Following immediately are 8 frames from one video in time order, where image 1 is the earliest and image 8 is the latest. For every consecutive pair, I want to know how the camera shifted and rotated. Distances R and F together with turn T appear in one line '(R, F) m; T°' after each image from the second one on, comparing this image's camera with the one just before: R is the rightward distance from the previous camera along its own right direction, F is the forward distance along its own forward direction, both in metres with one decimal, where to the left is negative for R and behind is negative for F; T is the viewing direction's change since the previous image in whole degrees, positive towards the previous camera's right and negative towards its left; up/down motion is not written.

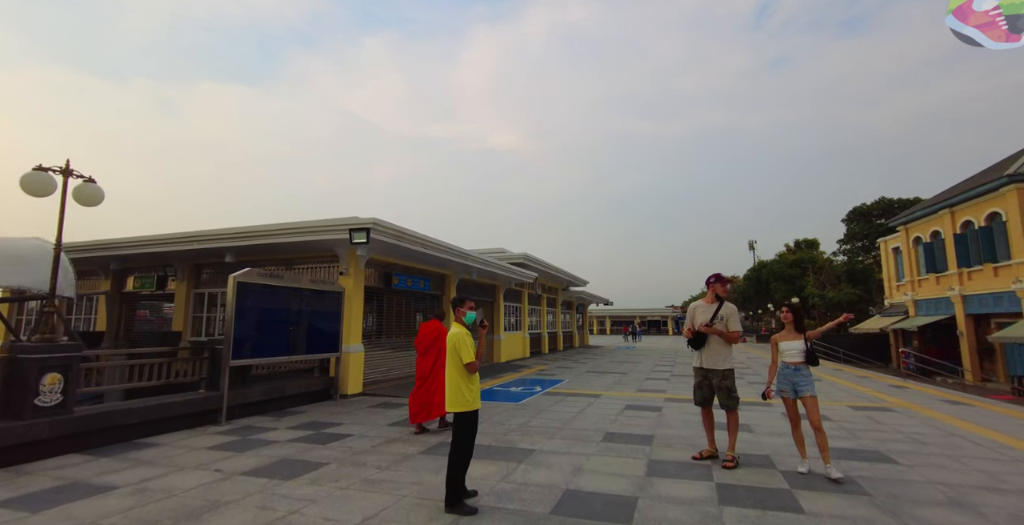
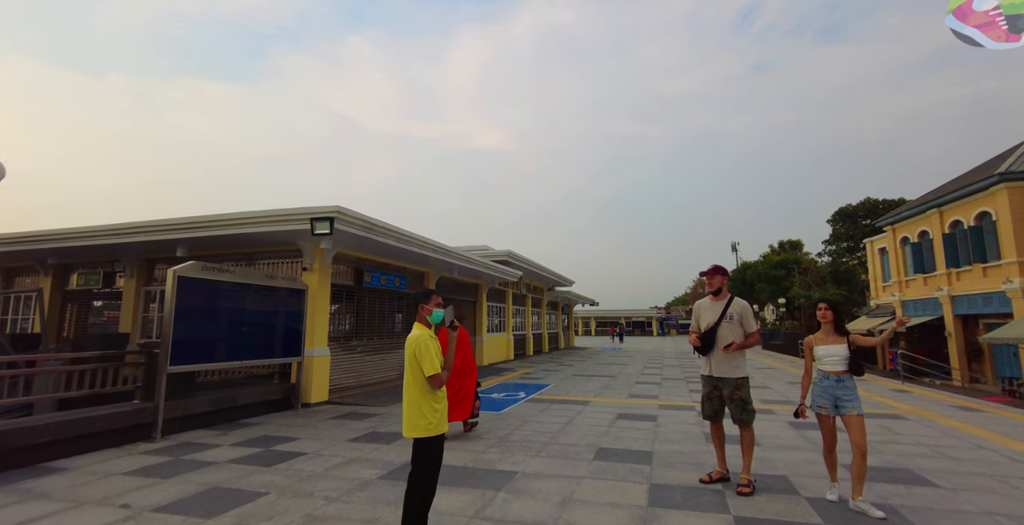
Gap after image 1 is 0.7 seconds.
(+0.1, +0.7) m; +2°
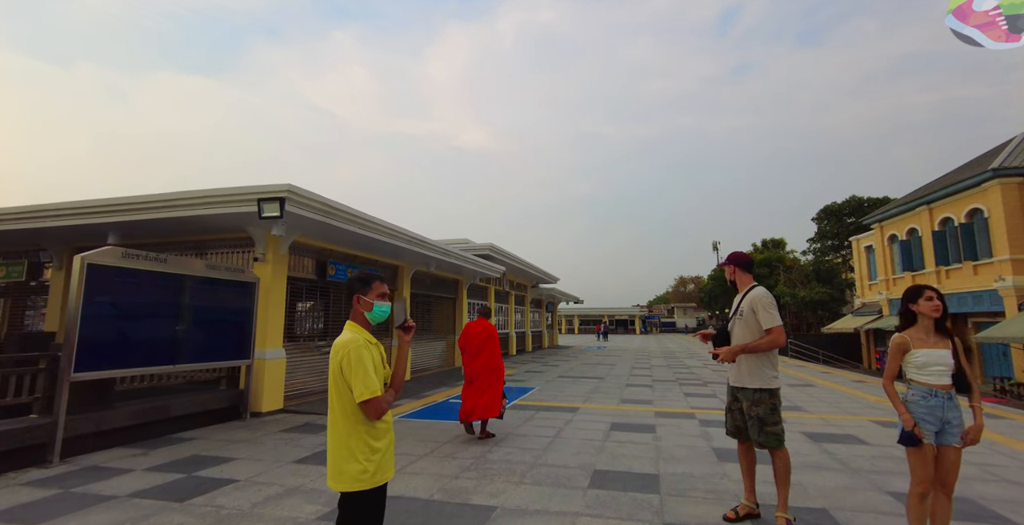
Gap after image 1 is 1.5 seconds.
(0.0, +0.9) m; +2°
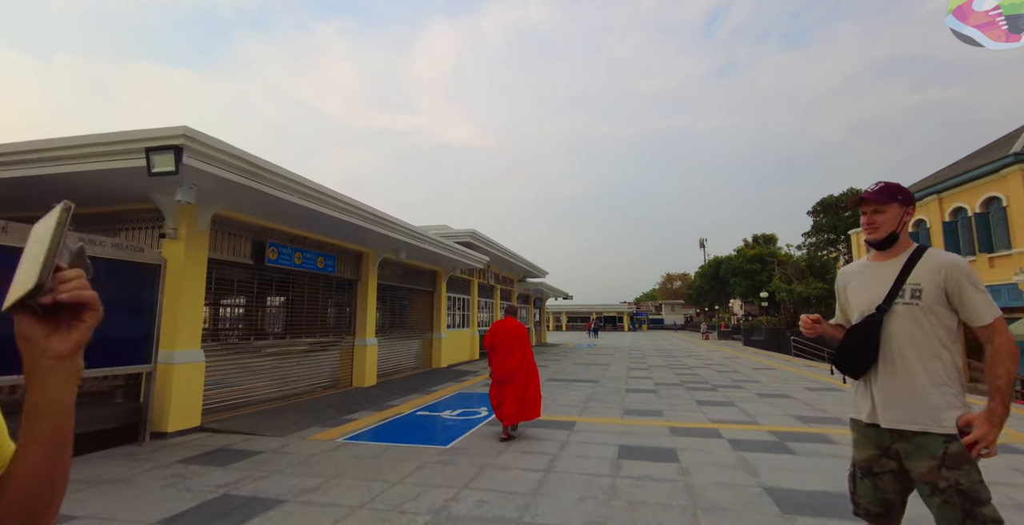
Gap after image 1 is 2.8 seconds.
(+0.1, +1.4) m; +2°
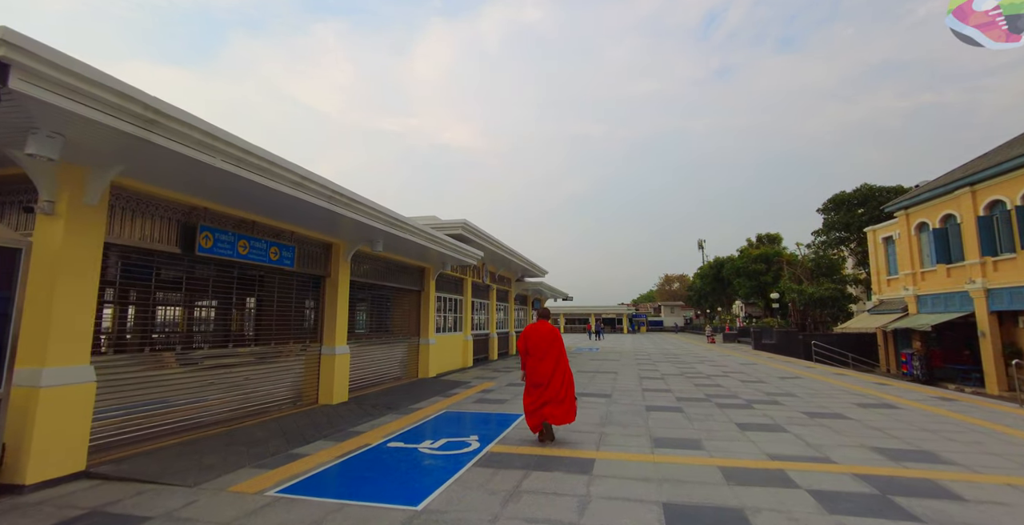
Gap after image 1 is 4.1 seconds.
(0.0, +1.4) m; 0°
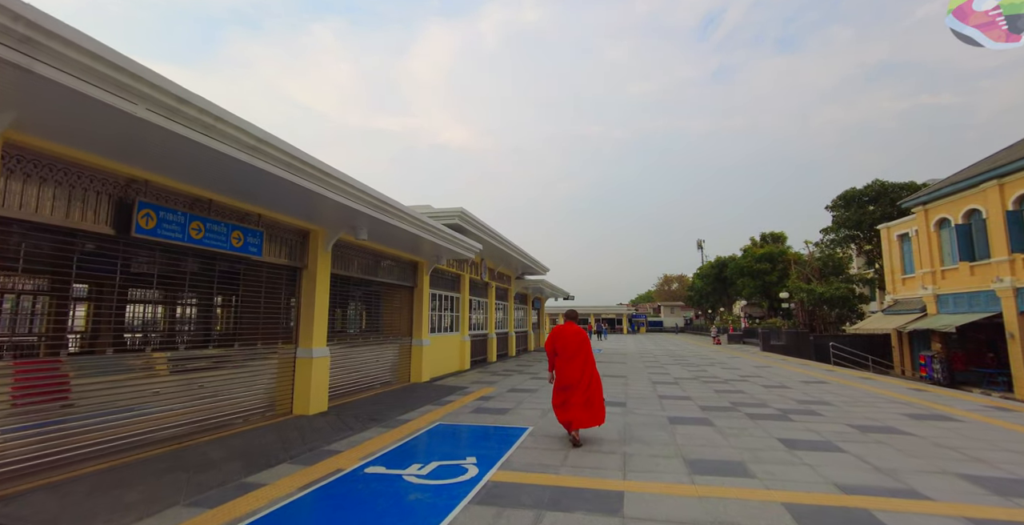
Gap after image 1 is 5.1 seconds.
(-0.1, +1.0) m; 0°
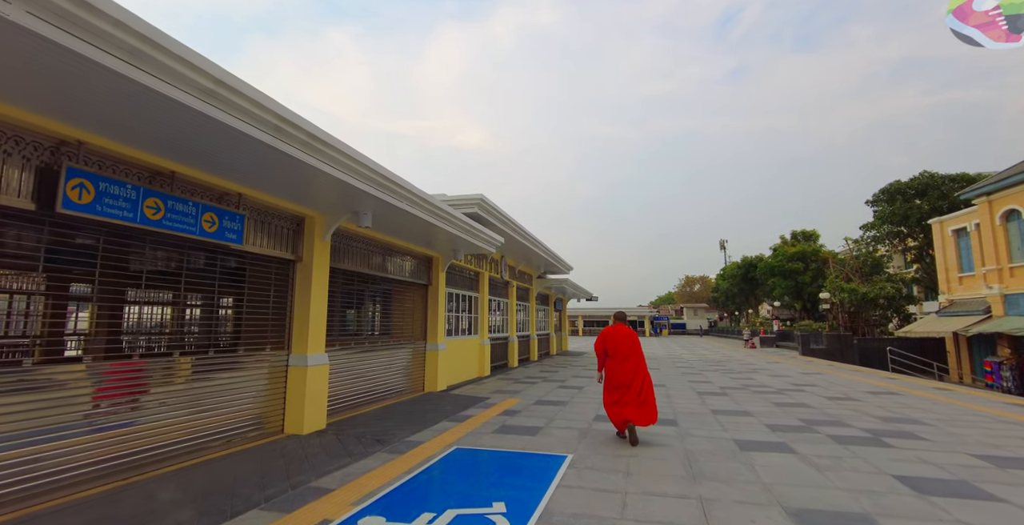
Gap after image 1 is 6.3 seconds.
(-0.2, +1.1) m; -2°
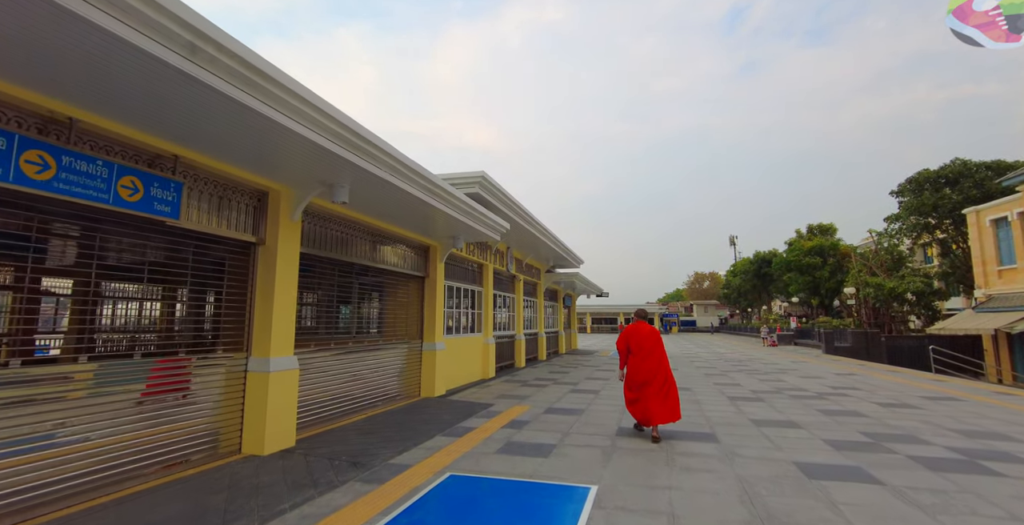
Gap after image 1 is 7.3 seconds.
(0.0, +1.0) m; -1°
